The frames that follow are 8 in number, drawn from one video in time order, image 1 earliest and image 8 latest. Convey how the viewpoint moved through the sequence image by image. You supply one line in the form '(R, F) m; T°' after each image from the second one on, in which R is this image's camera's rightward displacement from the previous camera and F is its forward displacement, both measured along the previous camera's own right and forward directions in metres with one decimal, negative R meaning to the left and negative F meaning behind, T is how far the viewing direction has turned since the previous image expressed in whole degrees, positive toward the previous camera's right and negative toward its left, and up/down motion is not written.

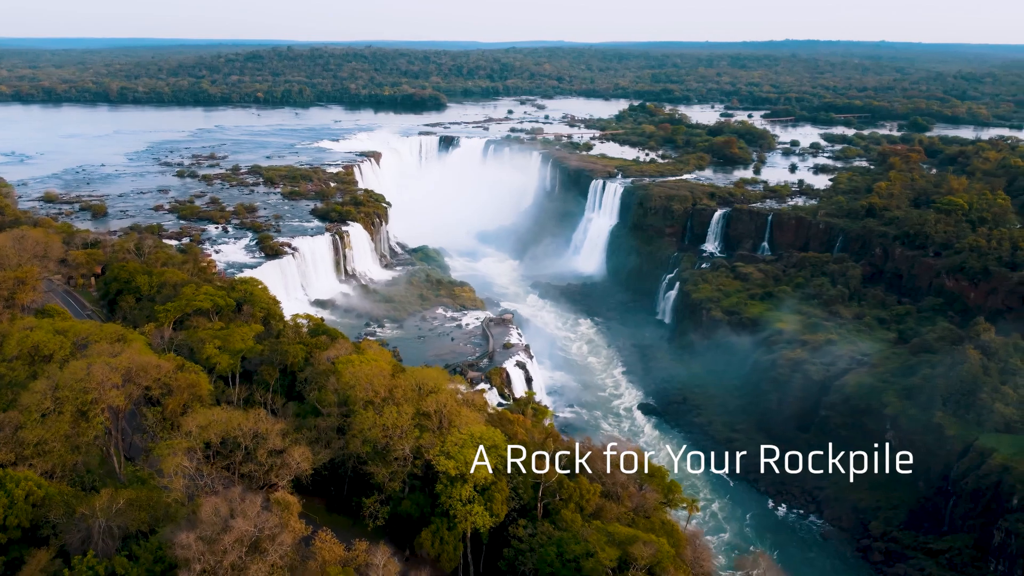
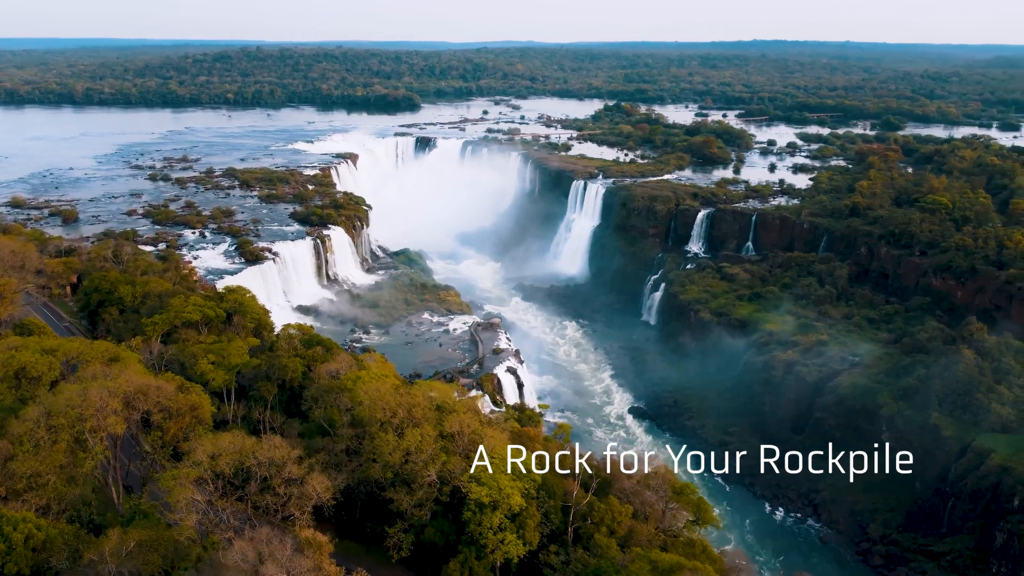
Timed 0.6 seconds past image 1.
(-0.6, +0.5) m; +2°
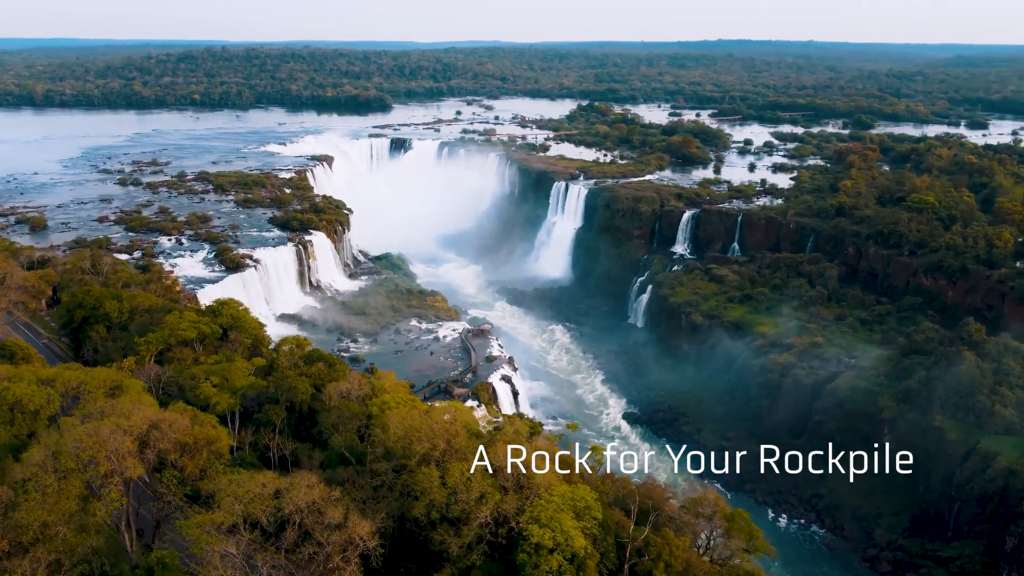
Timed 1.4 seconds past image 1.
(-0.9, +0.7) m; +2°
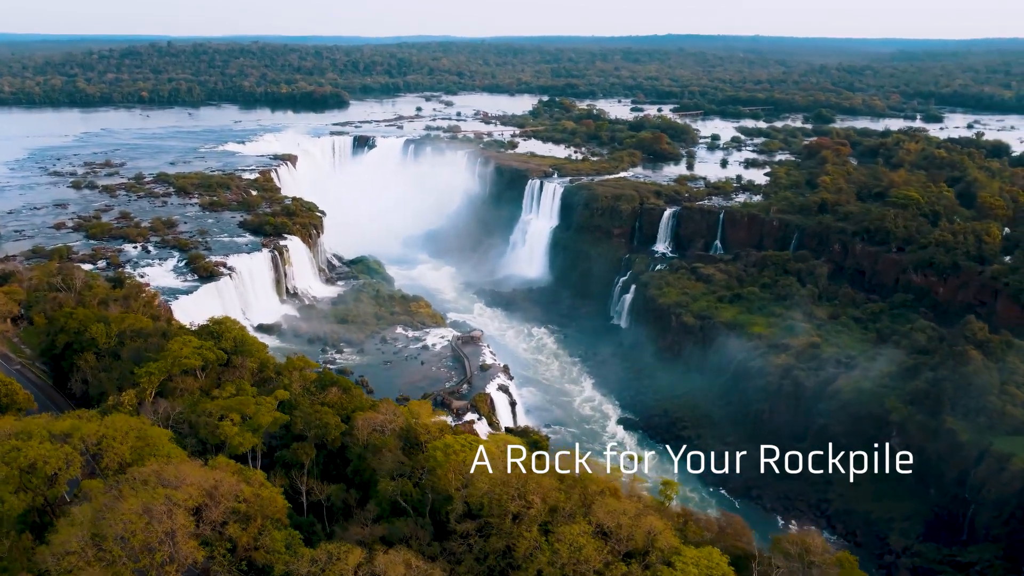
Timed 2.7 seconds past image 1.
(-1.4, +1.1) m; +3°
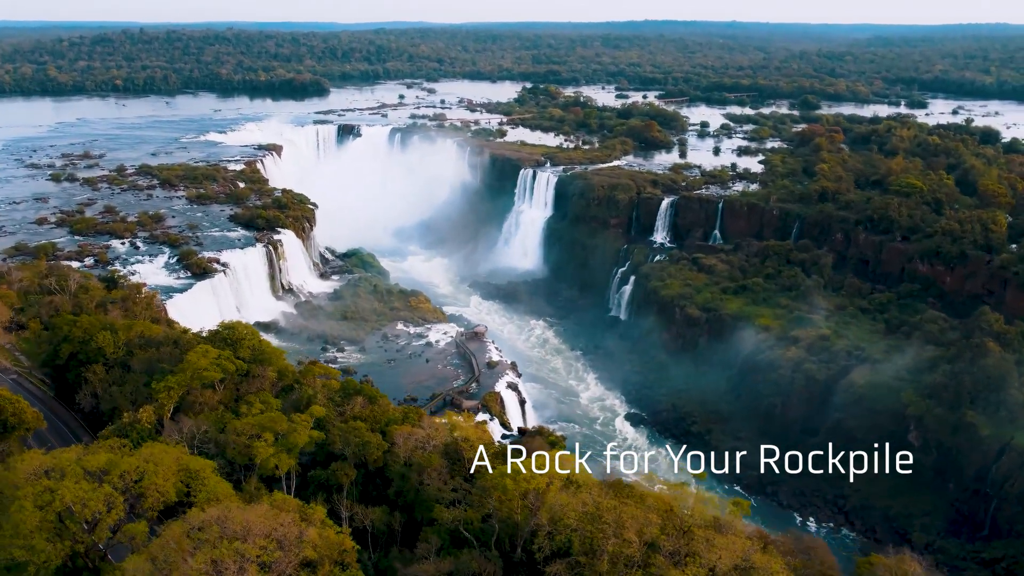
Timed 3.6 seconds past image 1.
(-1.0, +0.7) m; +2°
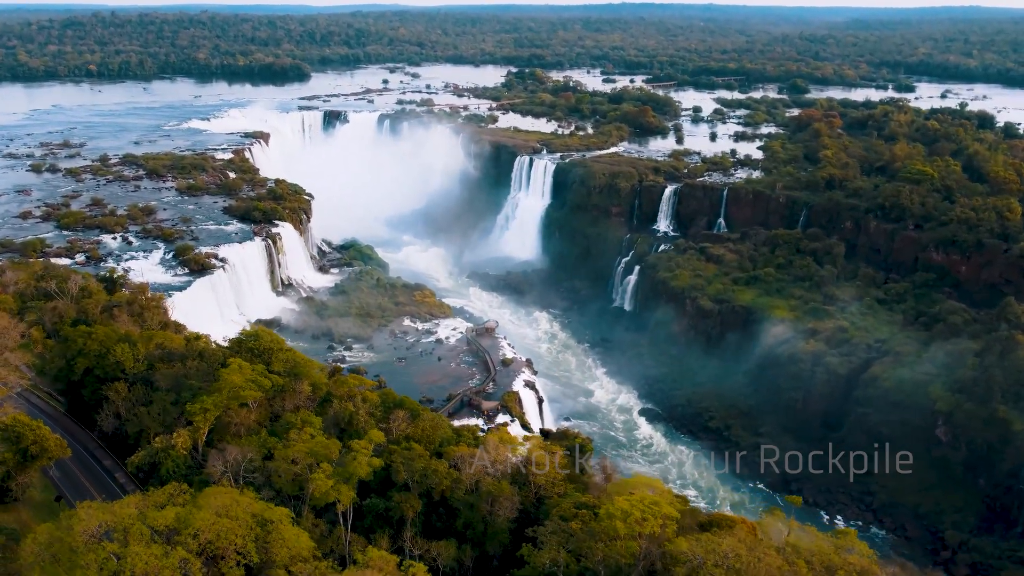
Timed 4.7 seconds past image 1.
(-1.3, +0.9) m; +1°
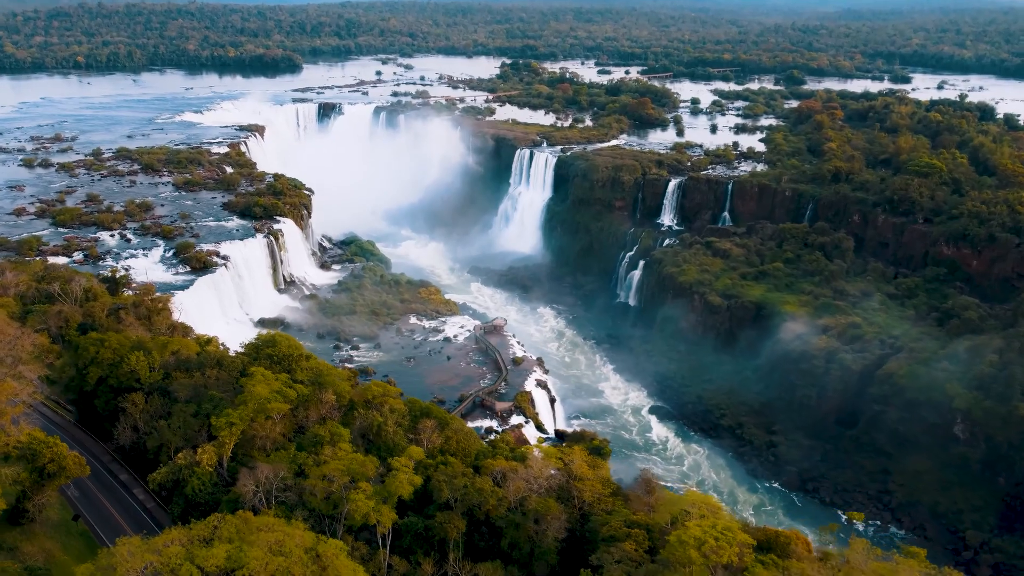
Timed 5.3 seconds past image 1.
(-0.7, +0.5) m; +1°
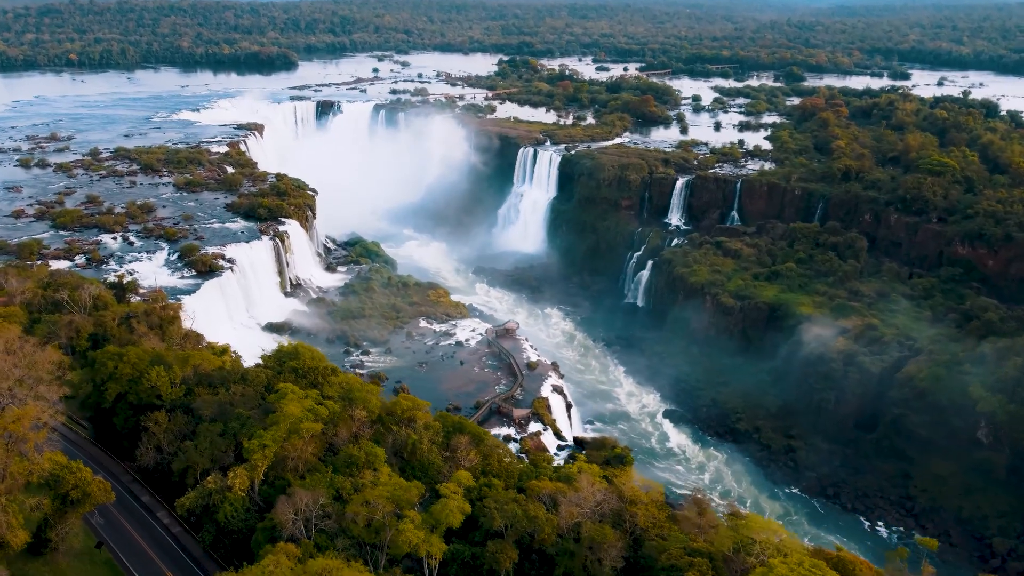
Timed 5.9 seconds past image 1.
(-0.7, +0.5) m; 0°
